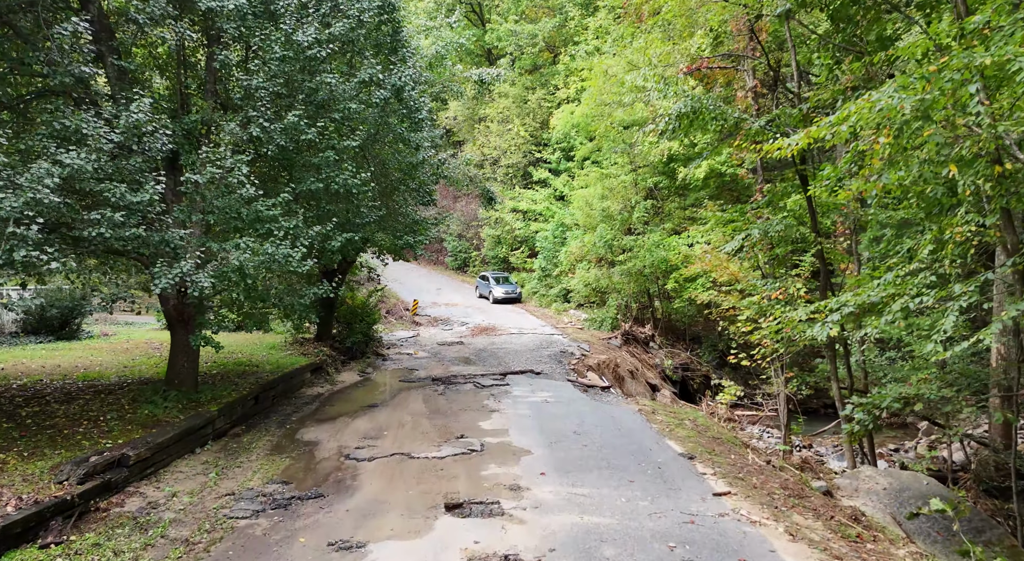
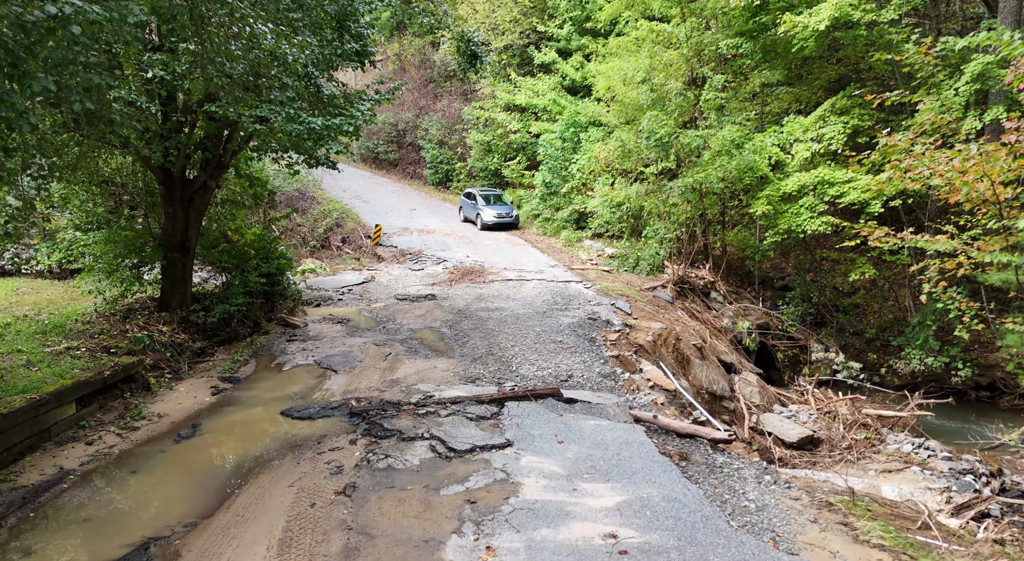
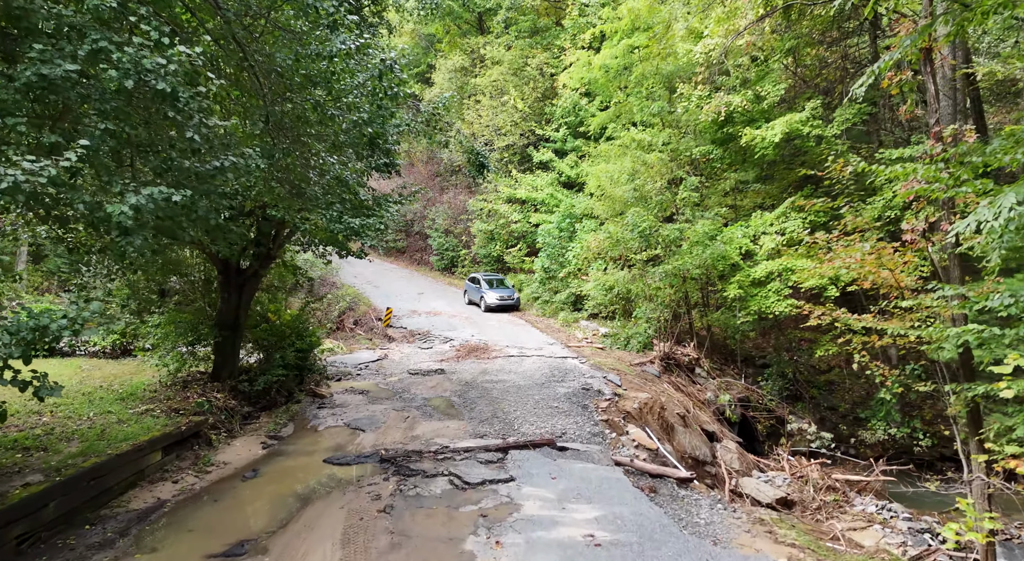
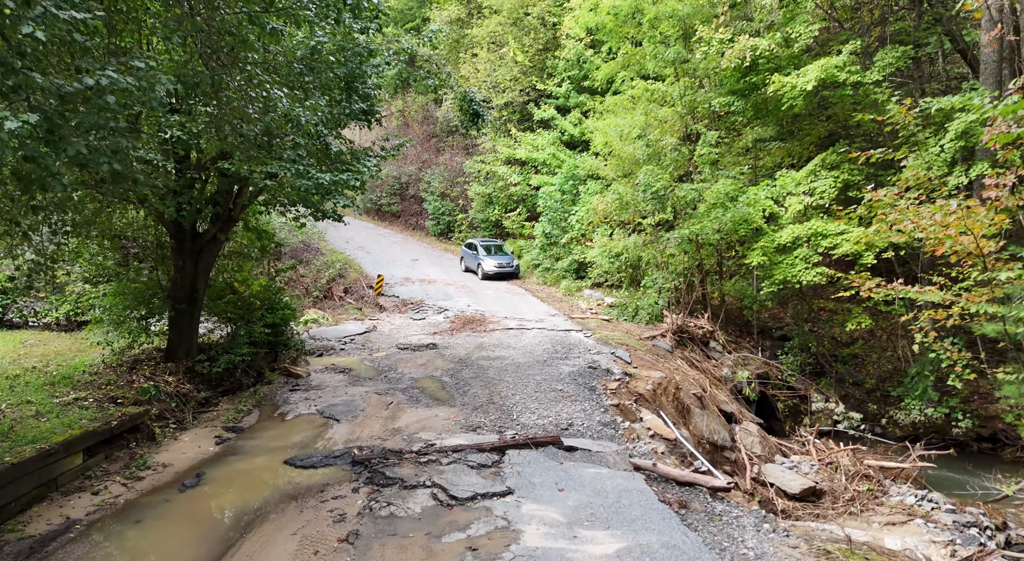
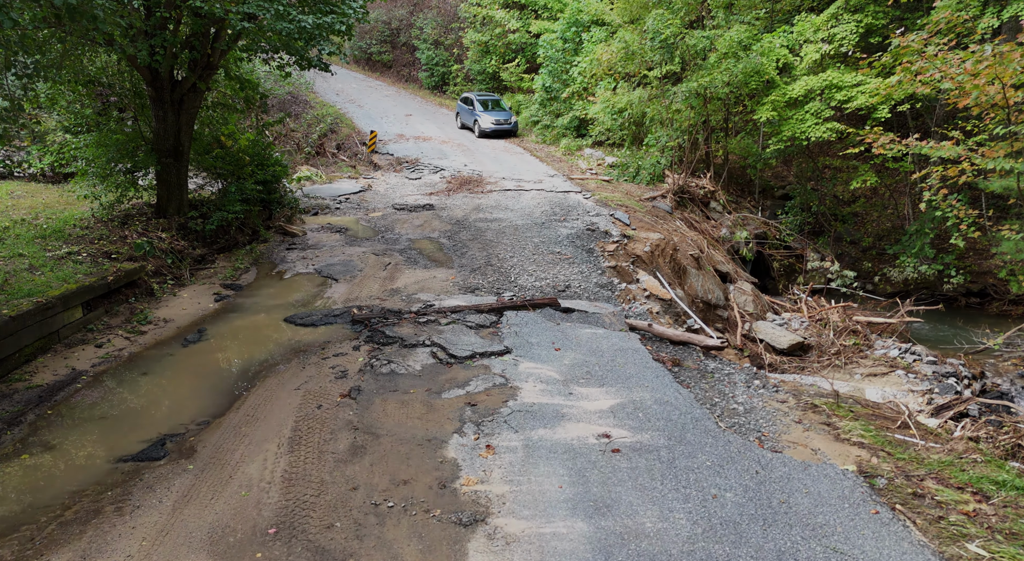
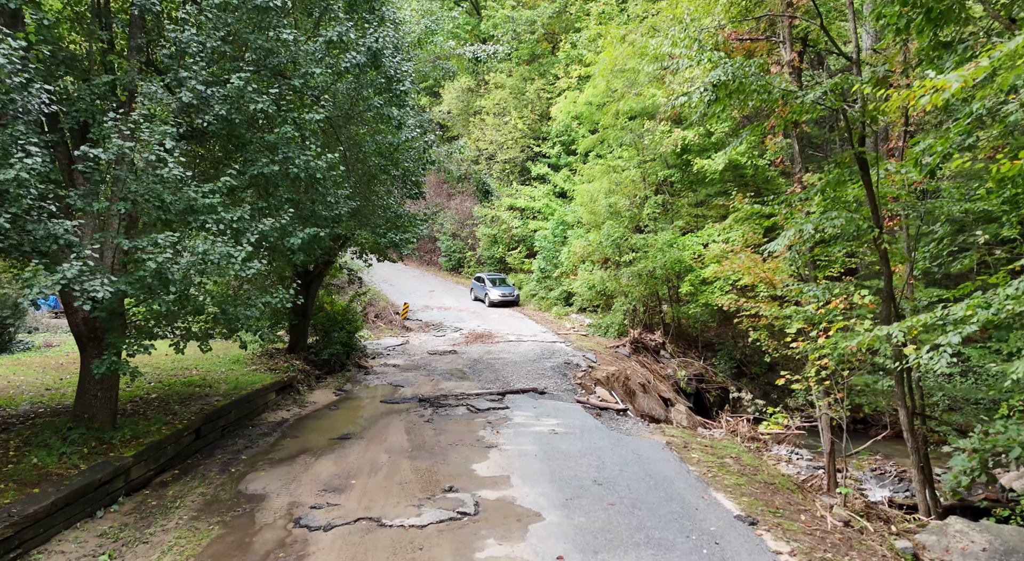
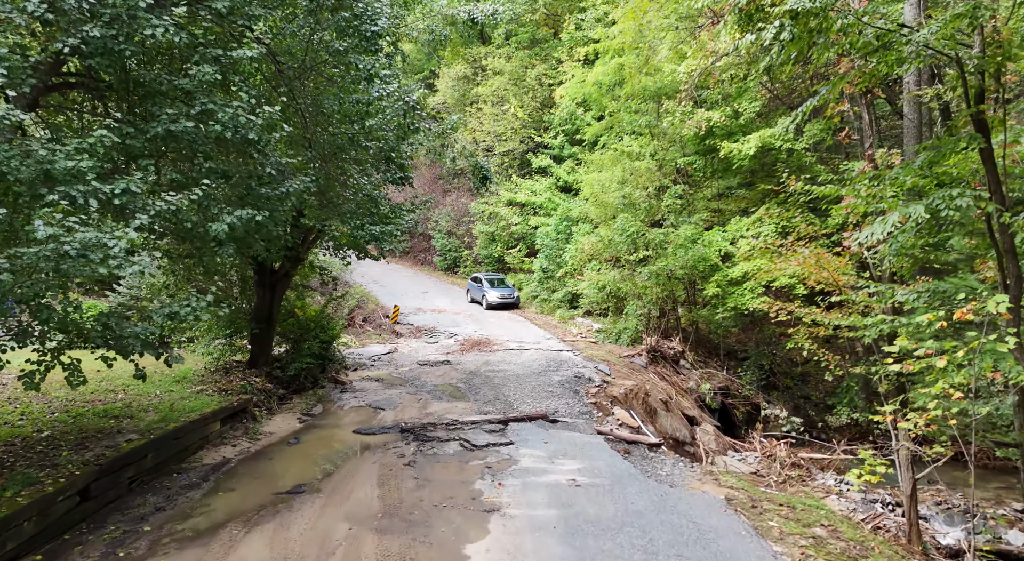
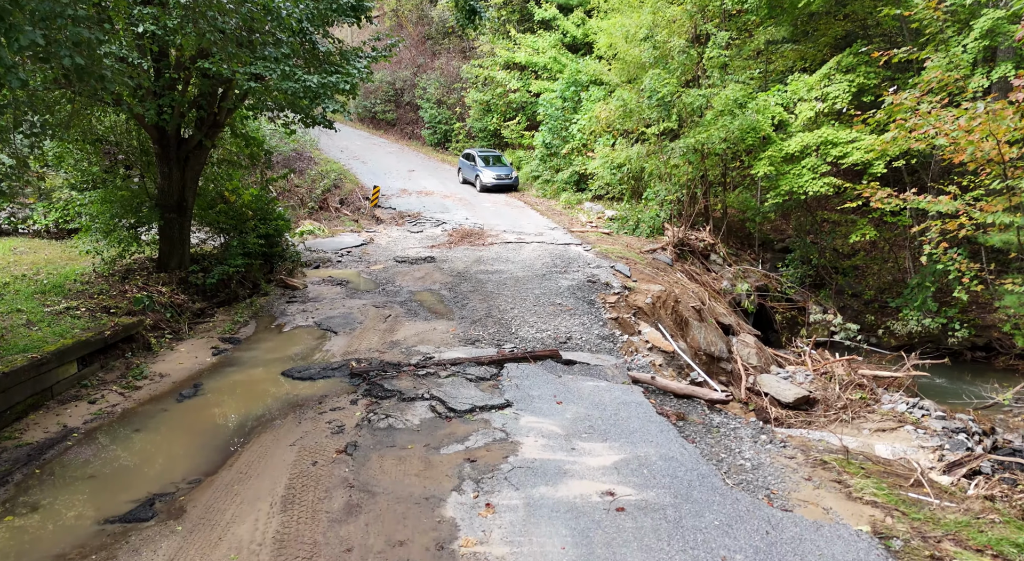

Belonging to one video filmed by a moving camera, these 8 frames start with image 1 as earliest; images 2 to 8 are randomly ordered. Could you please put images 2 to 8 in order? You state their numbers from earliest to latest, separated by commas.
6, 7, 3, 4, 2, 8, 5
